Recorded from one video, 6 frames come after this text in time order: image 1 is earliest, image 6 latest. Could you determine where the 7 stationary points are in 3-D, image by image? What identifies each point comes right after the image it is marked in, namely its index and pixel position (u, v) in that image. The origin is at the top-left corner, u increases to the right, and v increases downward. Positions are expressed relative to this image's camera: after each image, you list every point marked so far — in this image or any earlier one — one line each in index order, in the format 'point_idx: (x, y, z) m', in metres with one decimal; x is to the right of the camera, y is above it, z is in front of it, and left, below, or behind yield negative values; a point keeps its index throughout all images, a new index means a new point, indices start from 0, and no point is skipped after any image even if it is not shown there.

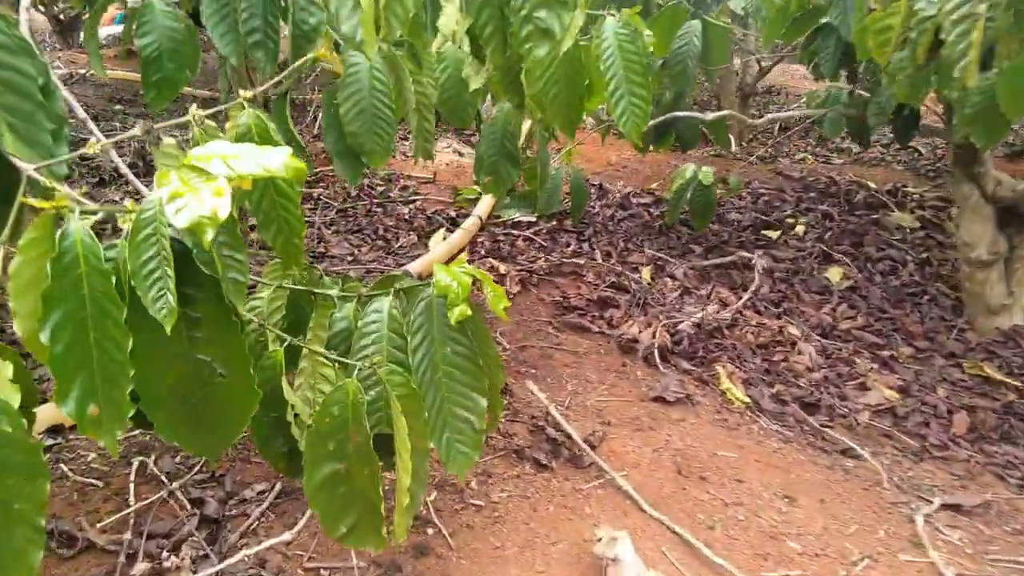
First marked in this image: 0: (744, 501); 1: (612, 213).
0: (+1.3, -1.1, +5.0) m
1: (+1.2, +0.9, +11.1) m
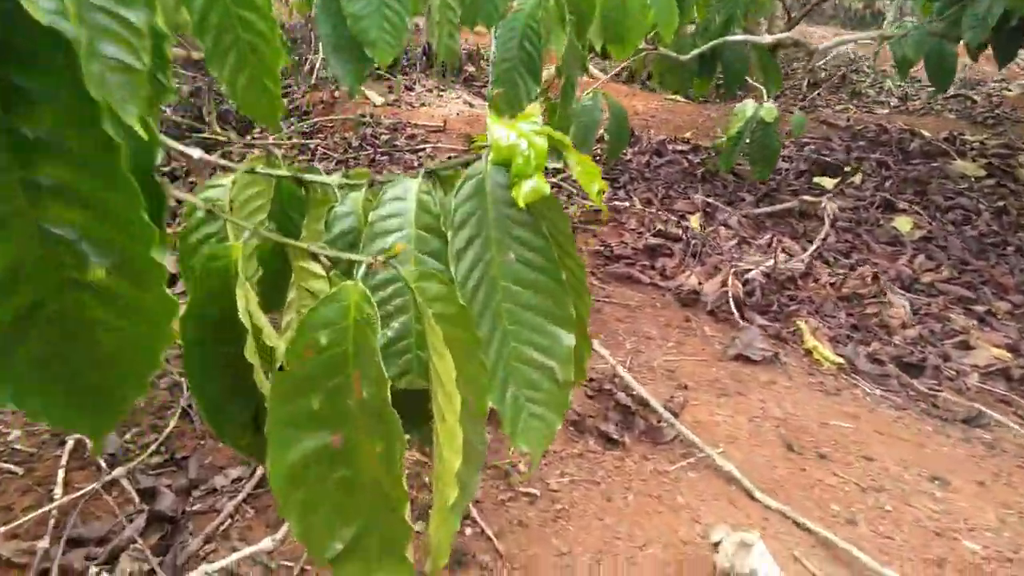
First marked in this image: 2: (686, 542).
0: (+1.5, -0.8, +3.8) m
1: (+1.4, +1.3, +9.8) m
2: (+0.6, -0.9, +3.3) m
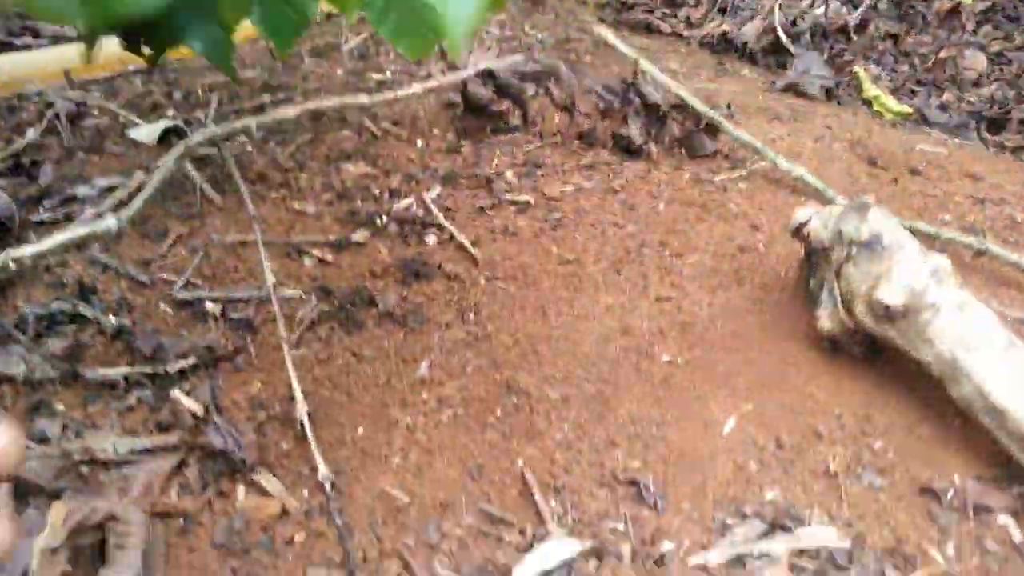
0: (+1.5, +0.3, +2.8) m
1: (+1.4, +3.2, +8.4) m
2: (+0.6, +0.1, +2.4) m
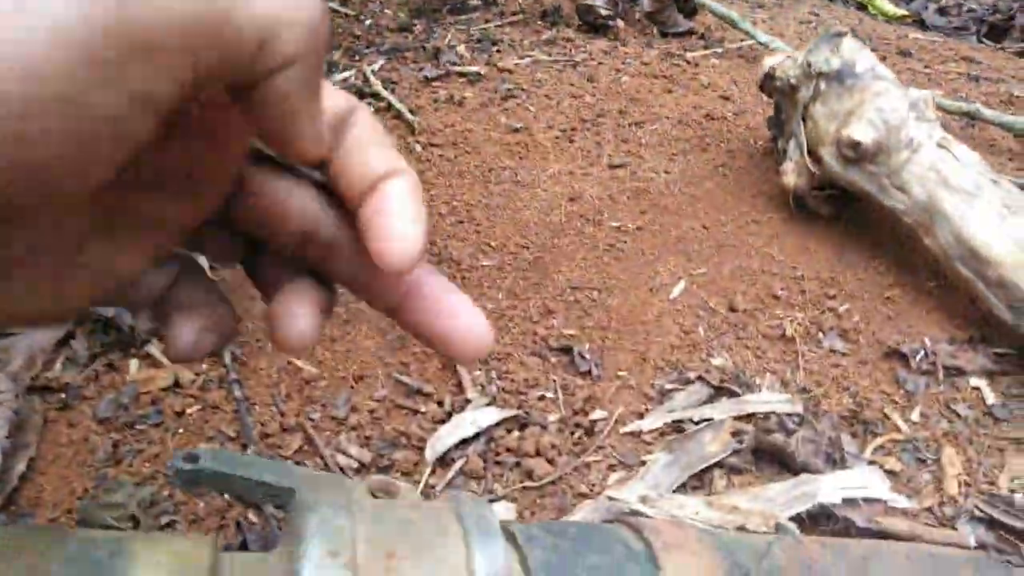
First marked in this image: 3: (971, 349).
0: (+1.3, +0.6, +2.6) m
1: (+1.2, +3.9, +8.0) m
2: (+0.5, +0.4, +2.2) m
3: (+0.8, -0.1, +1.7) m
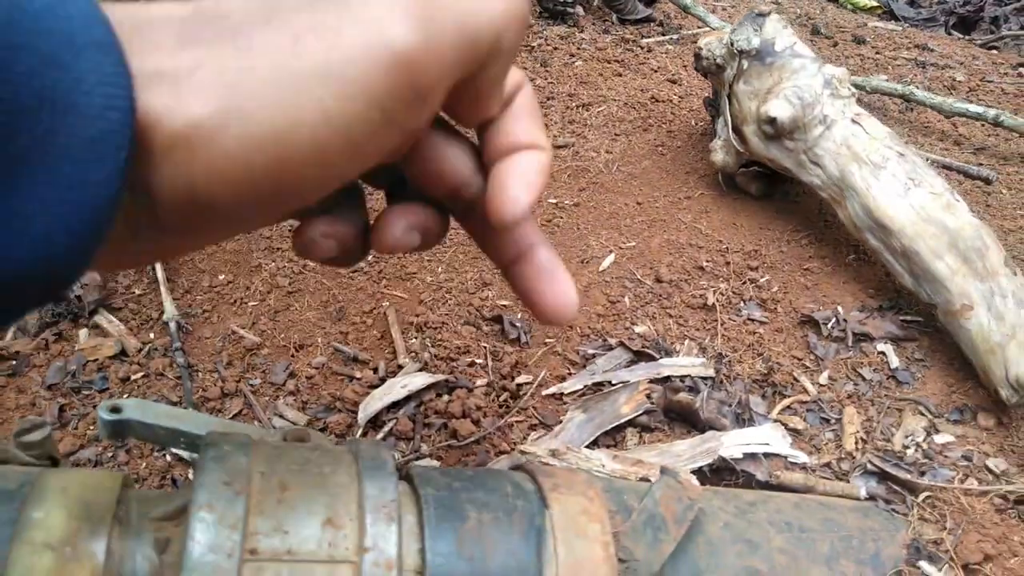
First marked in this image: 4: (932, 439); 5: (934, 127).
0: (+1.2, +0.6, +2.6) m
1: (+1.1, +4.0, +8.1) m
2: (+0.3, +0.4, +2.2) m
3: (+0.7, 0.0, +1.8) m
4: (+0.7, -0.2, +1.6) m
5: (+1.0, +0.4, +2.3) m
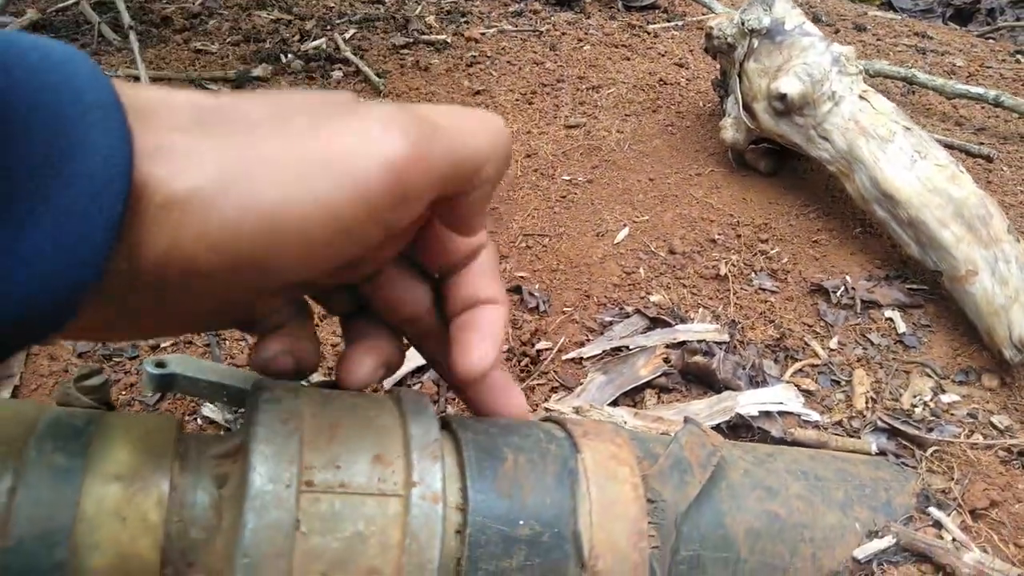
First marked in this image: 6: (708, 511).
0: (+1.2, +0.7, +2.7) m
1: (+1.1, +4.0, +8.1) m
2: (+0.4, +0.5, +2.3) m
3: (+0.7, 0.0, +1.8) m
4: (+0.7, -0.2, +1.6) m
5: (+1.1, +0.4, +2.4) m
6: (+0.2, -0.3, +1.1) m
